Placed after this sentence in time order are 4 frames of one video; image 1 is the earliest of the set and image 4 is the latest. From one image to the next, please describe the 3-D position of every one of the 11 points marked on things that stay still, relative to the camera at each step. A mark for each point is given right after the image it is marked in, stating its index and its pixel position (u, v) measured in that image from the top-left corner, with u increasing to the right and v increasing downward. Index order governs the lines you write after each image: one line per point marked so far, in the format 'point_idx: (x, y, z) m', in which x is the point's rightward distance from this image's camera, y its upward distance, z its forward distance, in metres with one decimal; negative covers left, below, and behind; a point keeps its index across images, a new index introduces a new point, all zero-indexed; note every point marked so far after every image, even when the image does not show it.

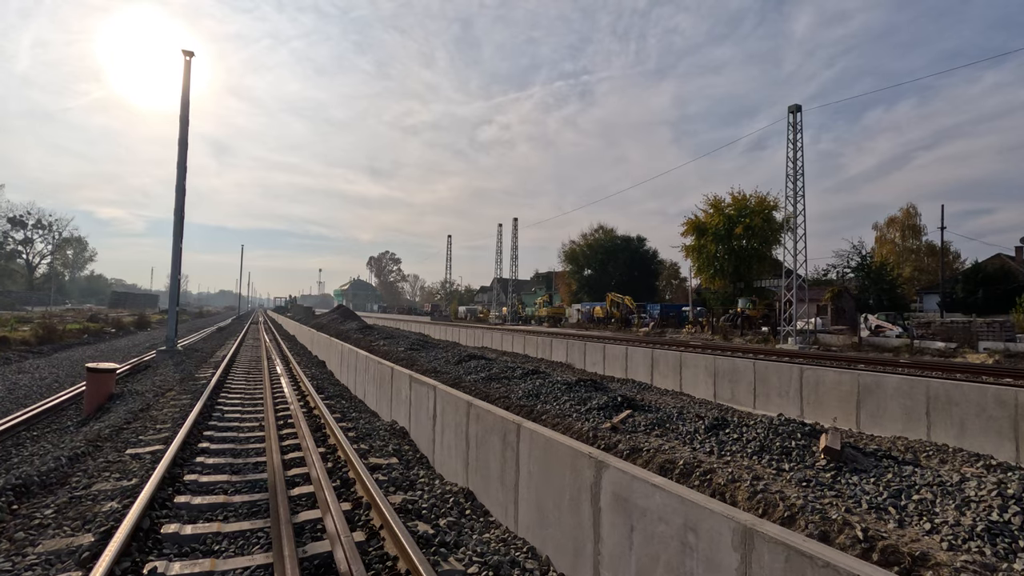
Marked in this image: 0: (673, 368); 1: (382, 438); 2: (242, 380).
0: (+5.1, -2.5, +16.7) m
1: (-2.0, -2.4, +8.3) m
2: (-7.8, -2.7, +15.3) m
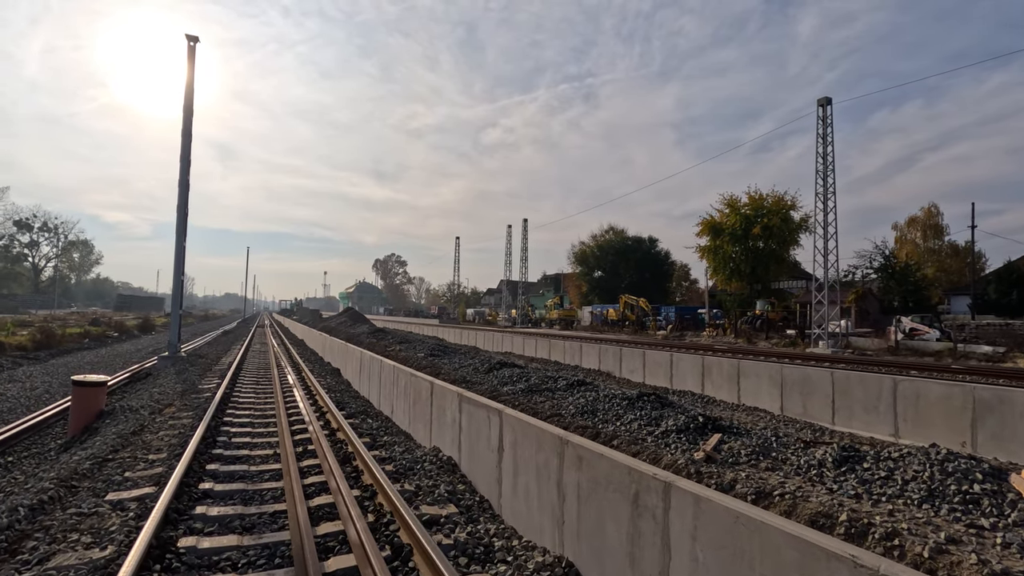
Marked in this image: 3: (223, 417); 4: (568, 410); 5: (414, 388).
0: (+6.1, -2.5, +15.0) m
1: (-1.0, -2.3, +6.6) m
2: (-6.8, -2.7, +13.7) m
3: (-5.5, -2.4, +10.1) m
4: (+1.1, -2.4, +10.5) m
5: (-1.7, -1.7, +9.3) m
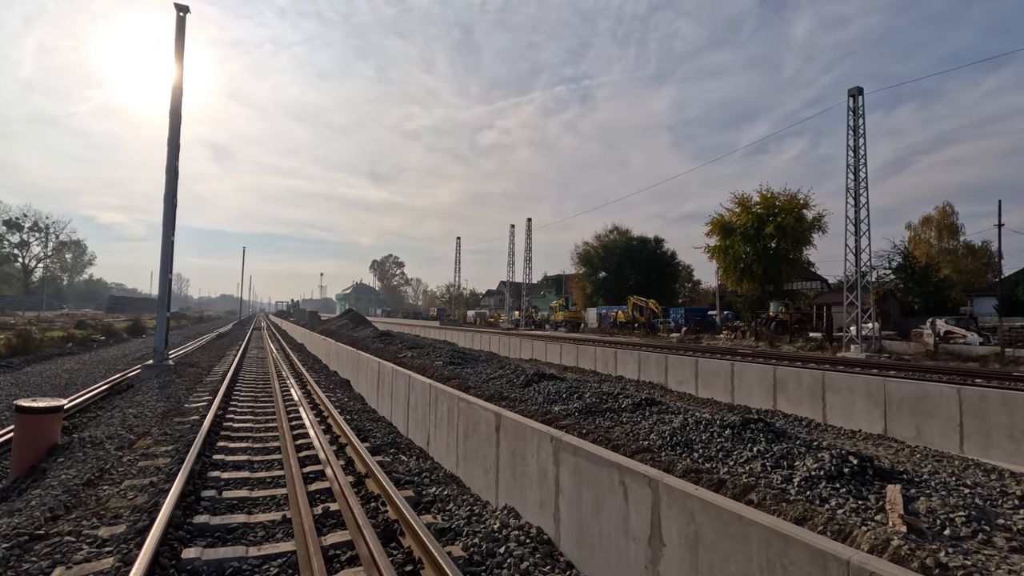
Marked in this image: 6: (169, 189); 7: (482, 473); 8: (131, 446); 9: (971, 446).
0: (+7.2, -2.5, +12.8) m
1: (+0.1, -2.3, +4.4) m
2: (-5.7, -2.6, +11.4) m
3: (-4.4, -2.4, +7.8) m
4: (+2.2, -2.4, +8.3) m
5: (-0.6, -1.7, +7.0) m
6: (-12.6, +3.6, +19.5) m
7: (-0.4, -2.2, +6.4) m
8: (-5.8, -2.4, +8.1) m
9: (+8.6, -3.0, +9.9) m
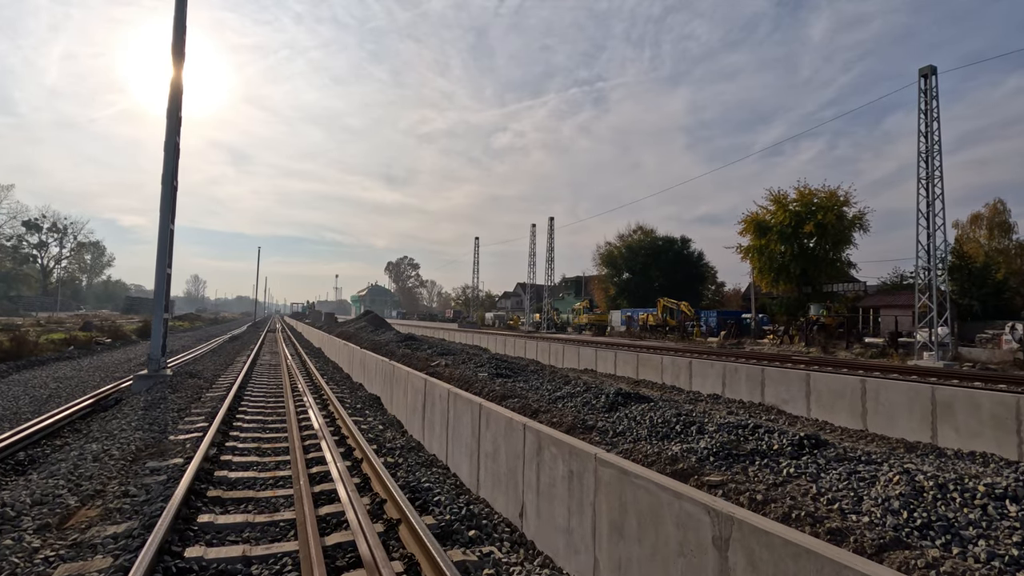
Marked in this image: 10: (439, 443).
0: (+8.7, -2.4, +9.6) m
1: (+1.4, -2.2, +1.3) m
2: (-4.2, -2.5, +8.5) m
3: (-3.0, -2.3, +4.8) m
4: (+3.7, -2.3, +5.2) m
5: (+0.8, -1.6, +4.0) m
6: (-10.9, +3.7, +16.8) m
7: (+1.0, -2.1, +3.4) m
8: (-4.3, -2.3, +5.2) m
9: (+10.0, -2.9, +6.7) m
10: (-1.1, -2.3, +8.1) m
